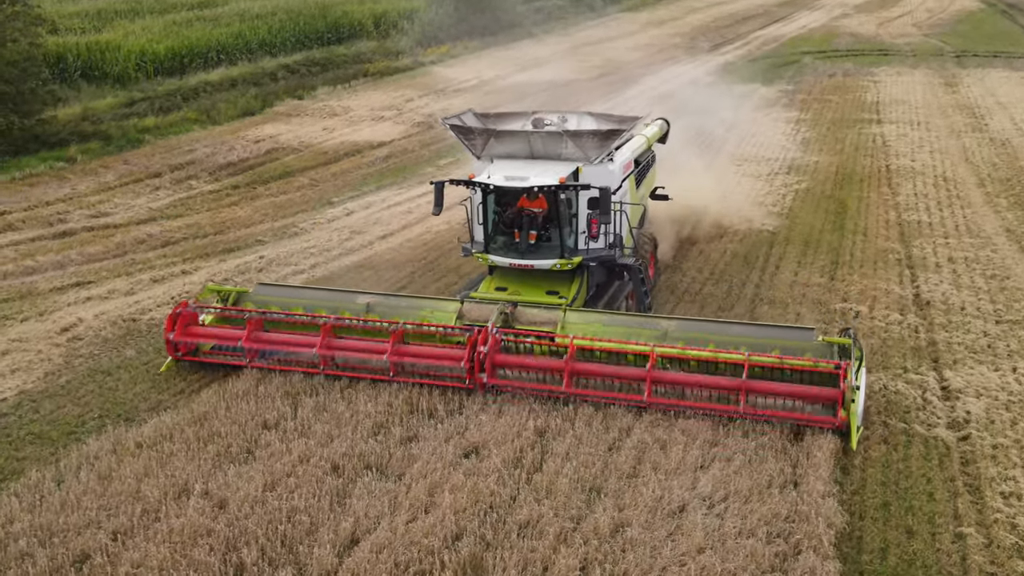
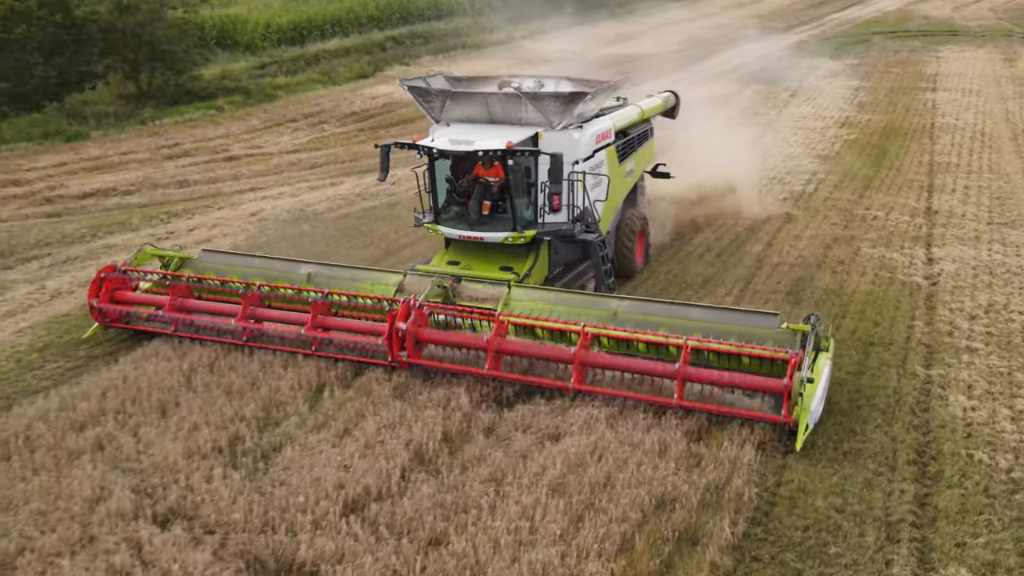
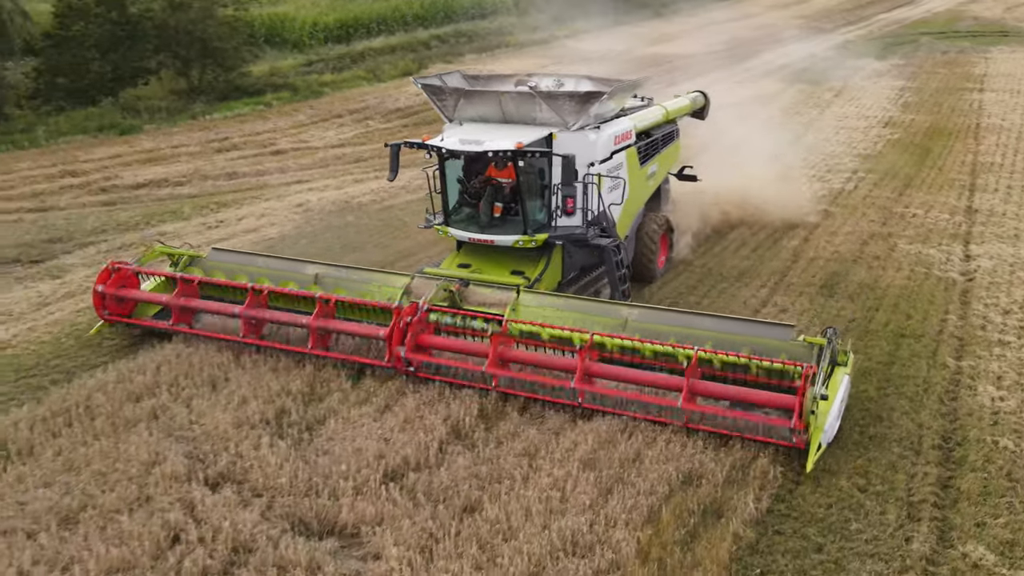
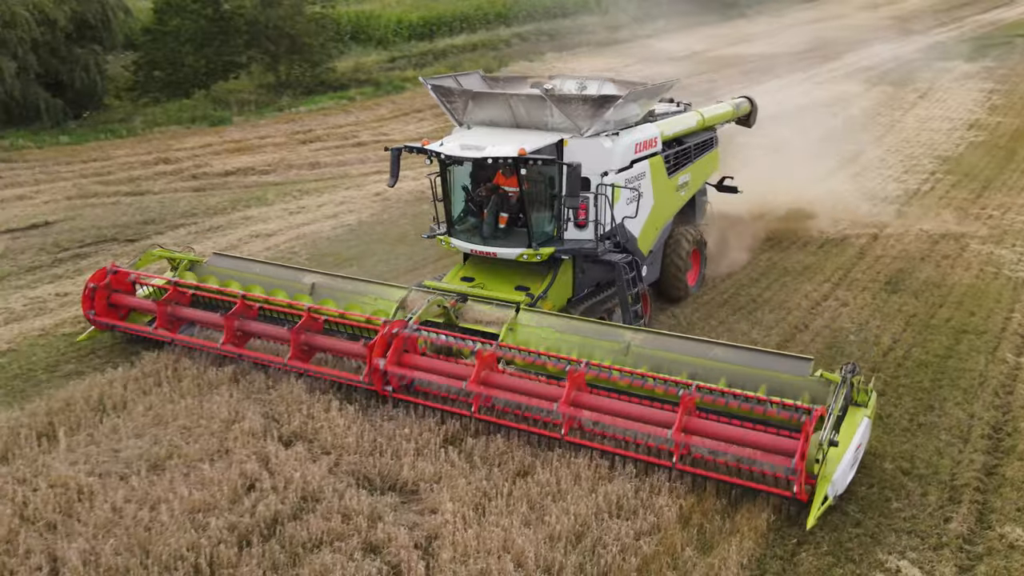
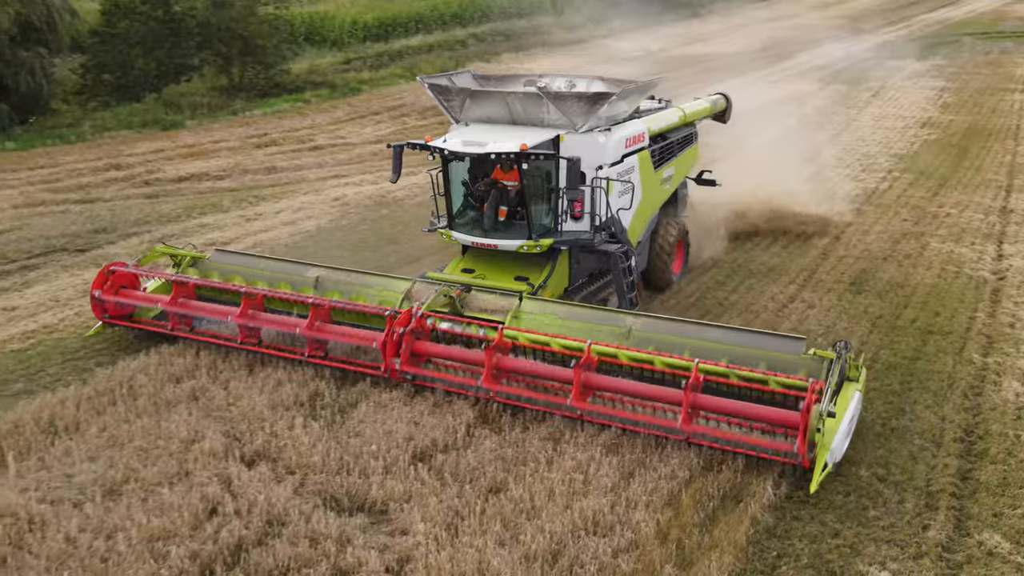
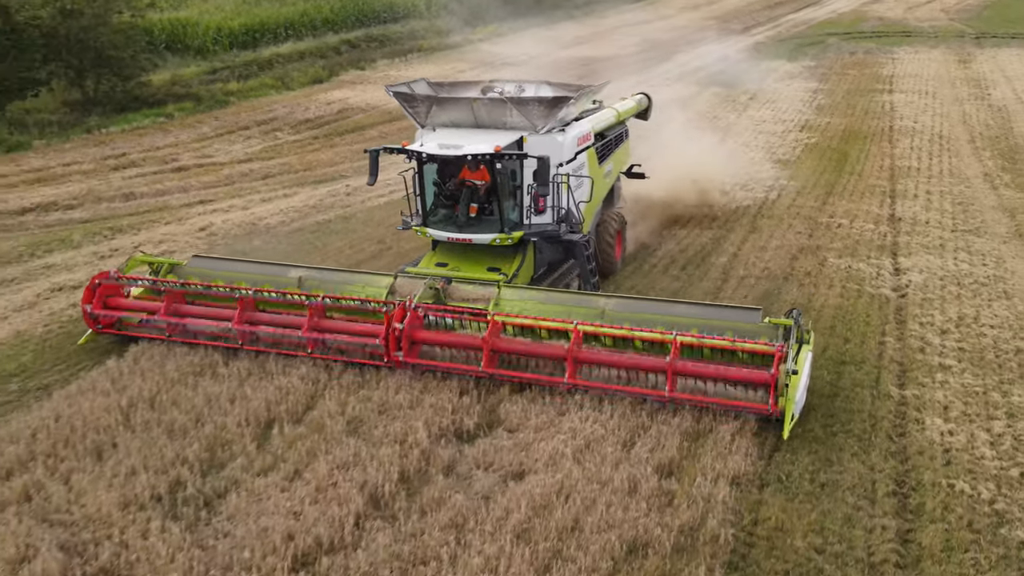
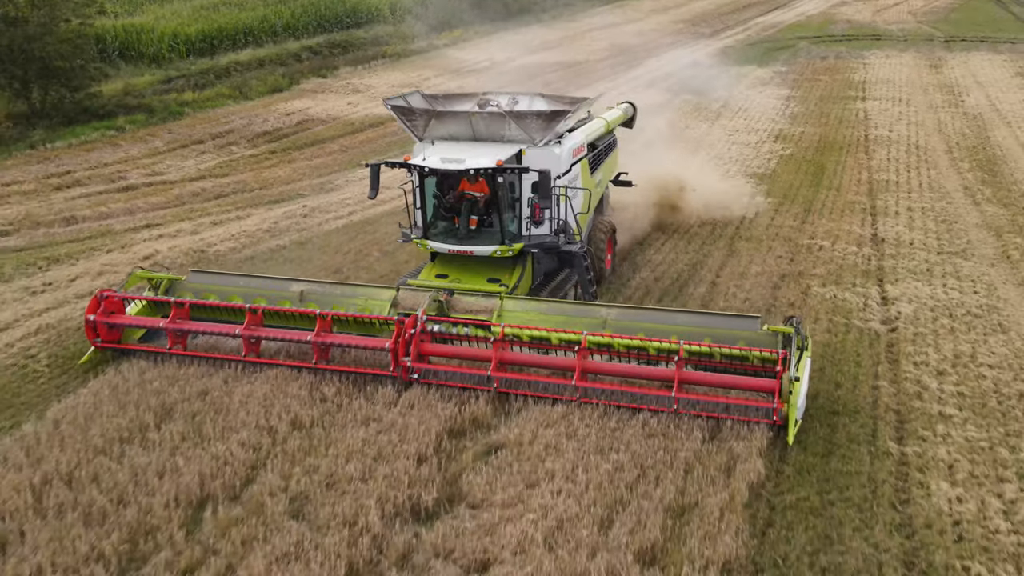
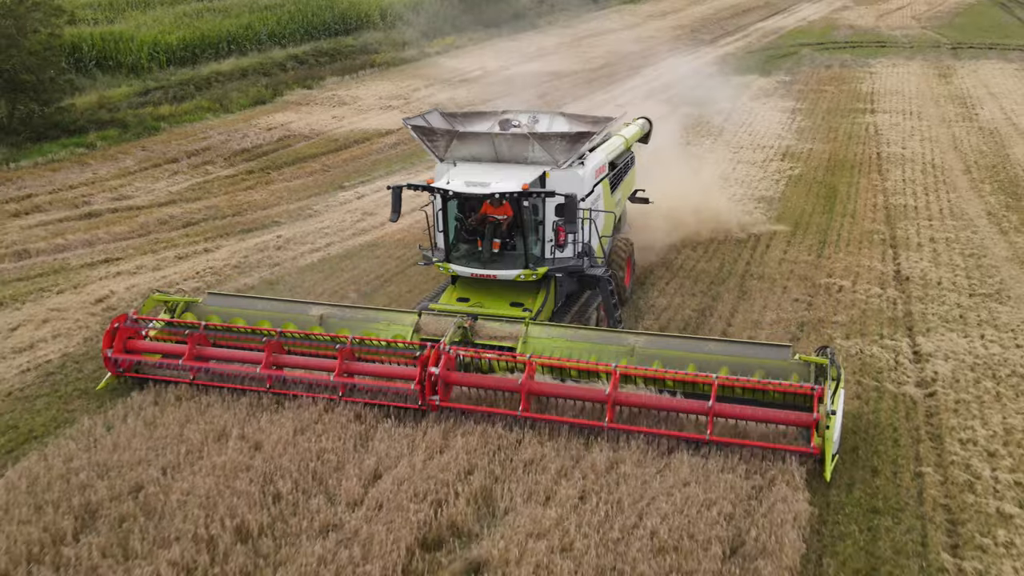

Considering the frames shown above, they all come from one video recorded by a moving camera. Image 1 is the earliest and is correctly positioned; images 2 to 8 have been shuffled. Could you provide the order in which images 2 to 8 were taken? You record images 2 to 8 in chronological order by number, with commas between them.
8, 7, 6, 2, 3, 5, 4
